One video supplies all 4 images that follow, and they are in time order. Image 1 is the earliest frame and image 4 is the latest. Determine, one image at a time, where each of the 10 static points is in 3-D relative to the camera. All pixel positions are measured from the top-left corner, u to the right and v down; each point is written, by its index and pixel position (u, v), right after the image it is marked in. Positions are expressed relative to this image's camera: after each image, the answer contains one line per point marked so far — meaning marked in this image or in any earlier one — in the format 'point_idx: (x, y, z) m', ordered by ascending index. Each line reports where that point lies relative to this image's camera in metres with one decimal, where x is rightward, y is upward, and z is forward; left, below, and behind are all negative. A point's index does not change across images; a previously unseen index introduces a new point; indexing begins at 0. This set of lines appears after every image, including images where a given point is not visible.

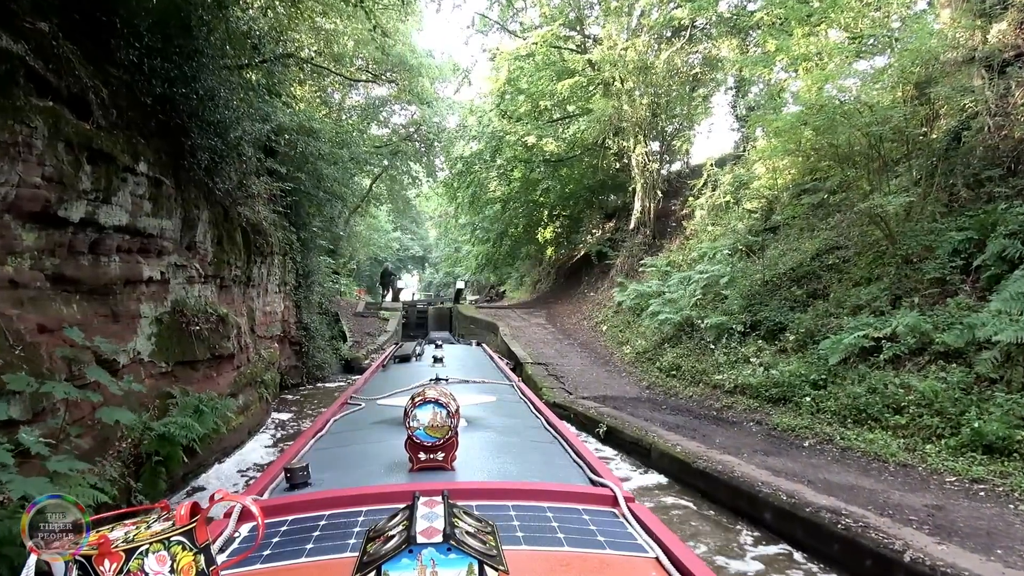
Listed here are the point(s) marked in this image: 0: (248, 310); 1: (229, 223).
0: (-3.9, -0.3, +7.9) m
1: (-3.7, +0.9, +7.0) m
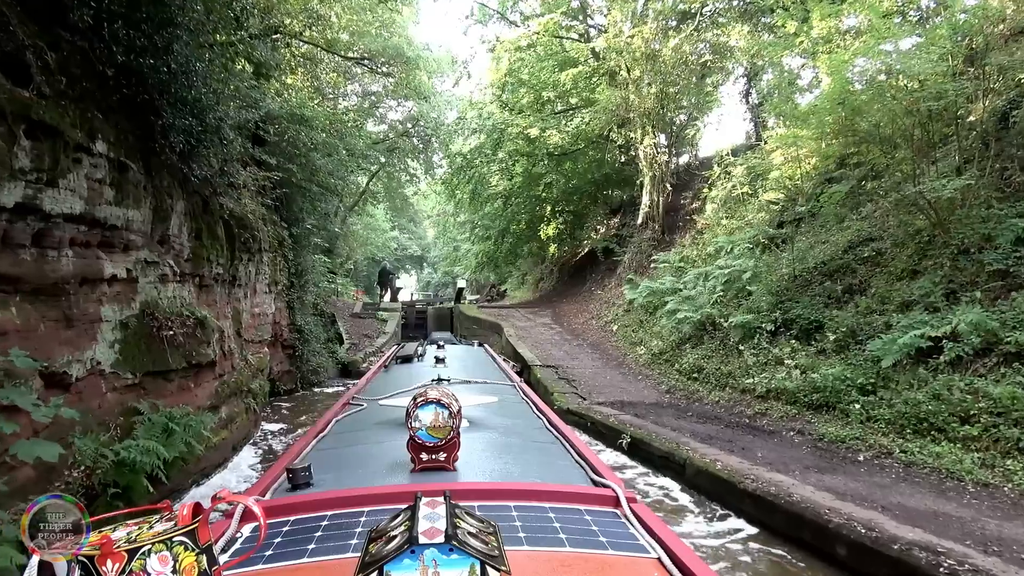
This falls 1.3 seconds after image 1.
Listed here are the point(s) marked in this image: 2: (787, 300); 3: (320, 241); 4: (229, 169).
0: (-3.8, -0.3, +7.2) m
1: (-3.6, +0.9, +6.3) m
2: (+4.2, -0.2, +8.0) m
3: (-4.6, +1.1, +12.7) m
4: (-3.5, +1.5, +6.7) m
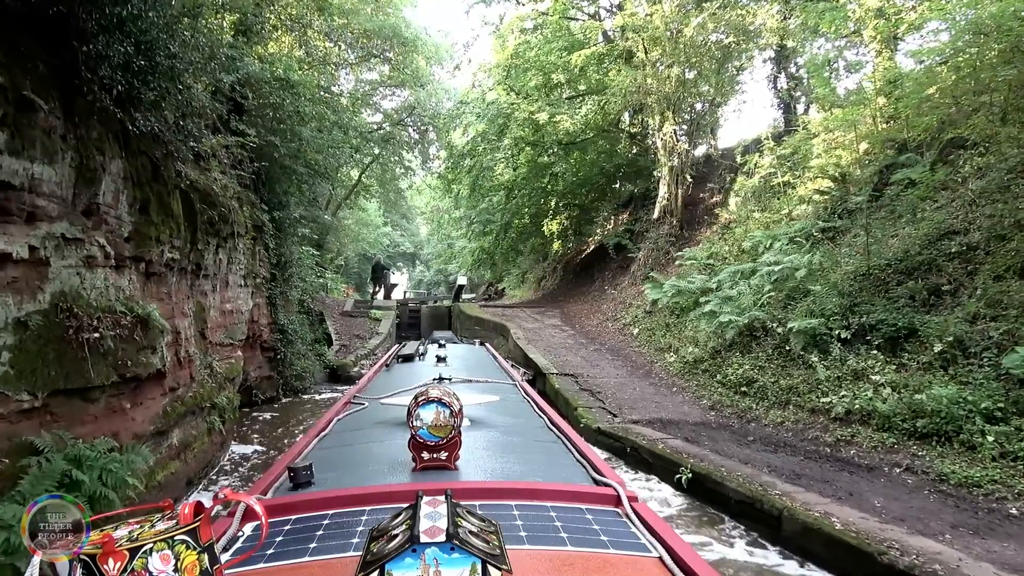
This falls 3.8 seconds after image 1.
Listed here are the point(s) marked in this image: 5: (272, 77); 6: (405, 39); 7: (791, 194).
0: (-3.5, -0.2, +5.9) m
1: (-3.2, +1.0, +4.9) m
2: (+4.4, -0.2, +6.8) m
3: (-4.3, +1.2, +11.3) m
4: (-3.2, +1.6, +5.3) m
5: (-3.6, +3.2, +8.2) m
6: (-3.0, +6.9, +14.8) m
7: (+5.7, +1.9, +10.9) m
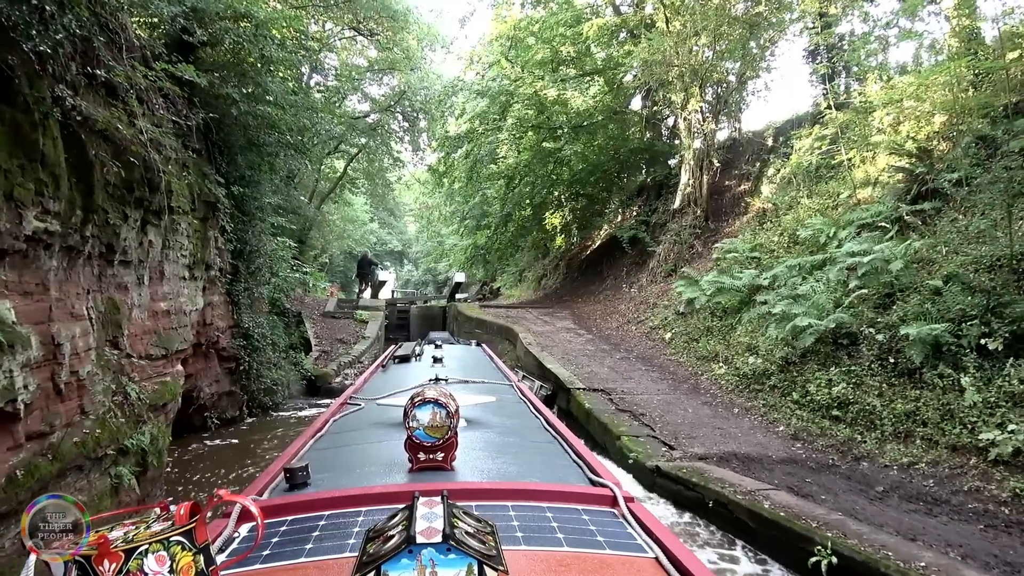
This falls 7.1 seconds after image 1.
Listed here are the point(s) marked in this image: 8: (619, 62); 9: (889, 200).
0: (-3.1, -0.2, +4.1) m
1: (-2.9, +1.0, +3.1) m
2: (+4.8, -0.1, +5.2) m
3: (-4.1, +1.3, +9.5) m
4: (-2.8, +1.7, +3.5) m
5: (-3.4, +3.3, +6.4) m
6: (-2.8, +6.9, +13.0) m
7: (+5.9, +2.0, +9.4) m
8: (+2.9, +6.2, +14.3) m
9: (+5.6, +1.3, +8.1) m
